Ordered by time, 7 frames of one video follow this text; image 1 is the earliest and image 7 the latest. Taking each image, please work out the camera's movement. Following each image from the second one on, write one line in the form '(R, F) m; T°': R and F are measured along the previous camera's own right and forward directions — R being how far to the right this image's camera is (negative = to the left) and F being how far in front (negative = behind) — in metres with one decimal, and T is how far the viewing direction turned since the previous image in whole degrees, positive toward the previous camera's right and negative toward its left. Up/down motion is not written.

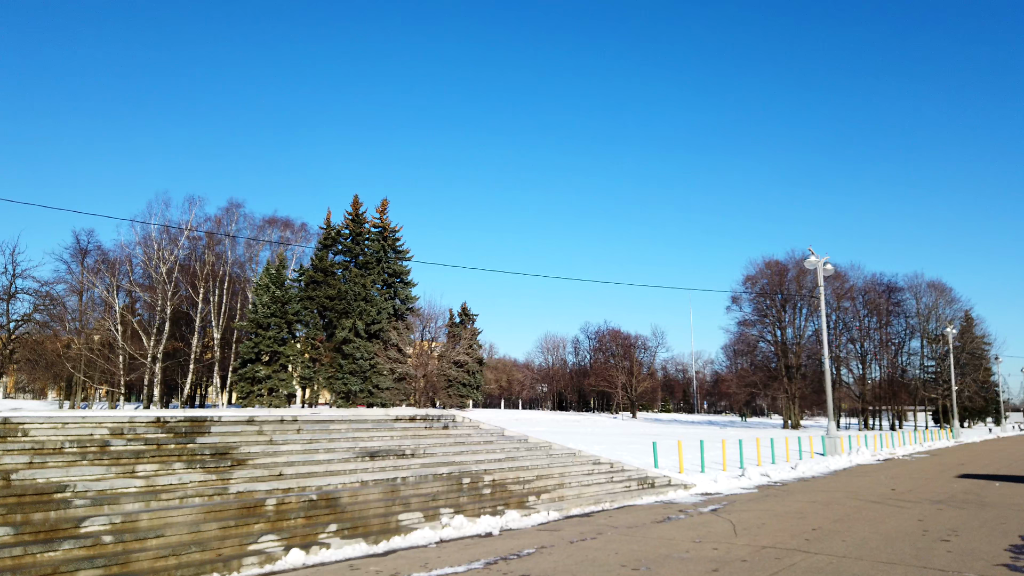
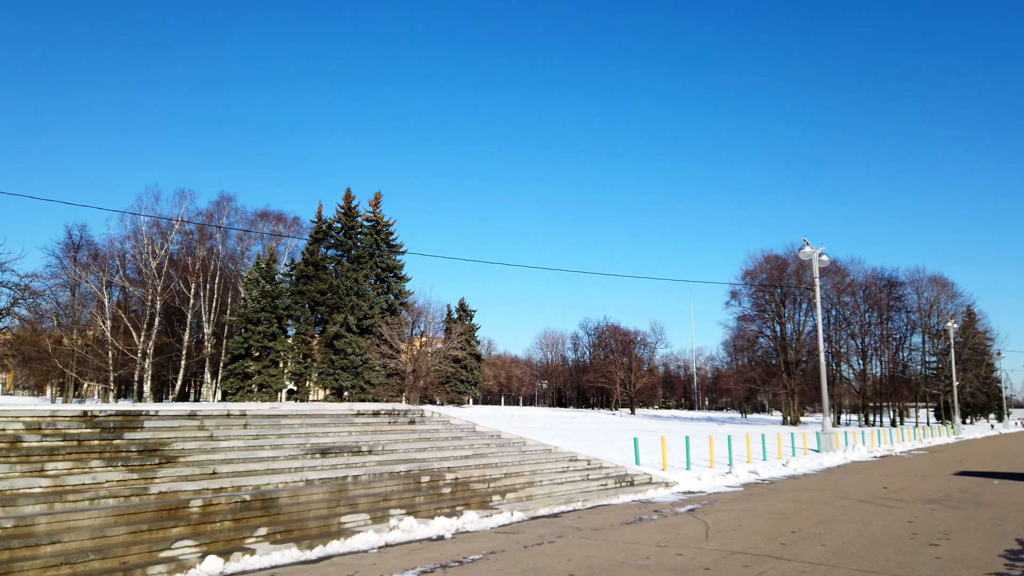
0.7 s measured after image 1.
(+1.0, +1.1) m; 0°
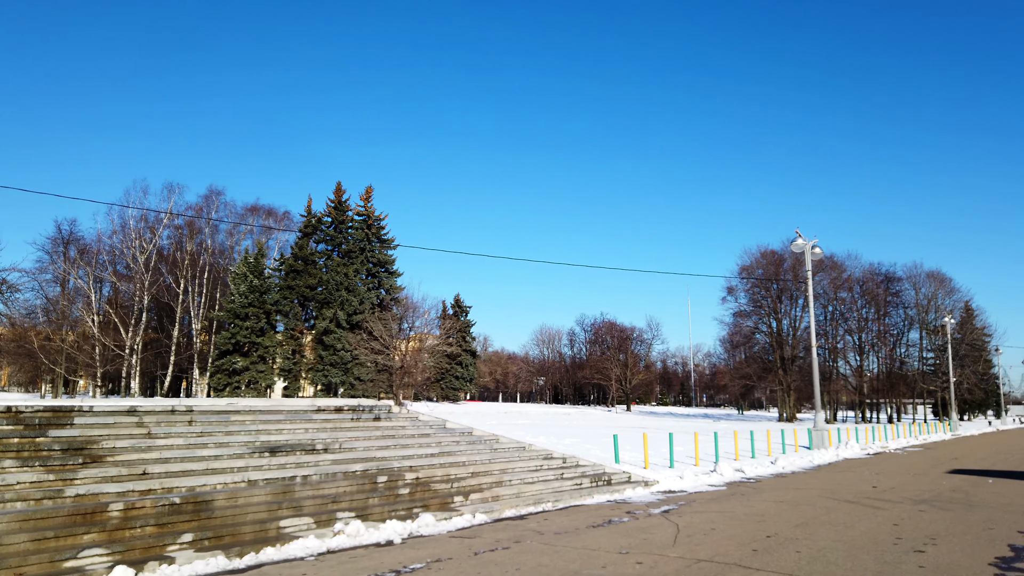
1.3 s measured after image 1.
(+0.8, +1.0) m; 0°
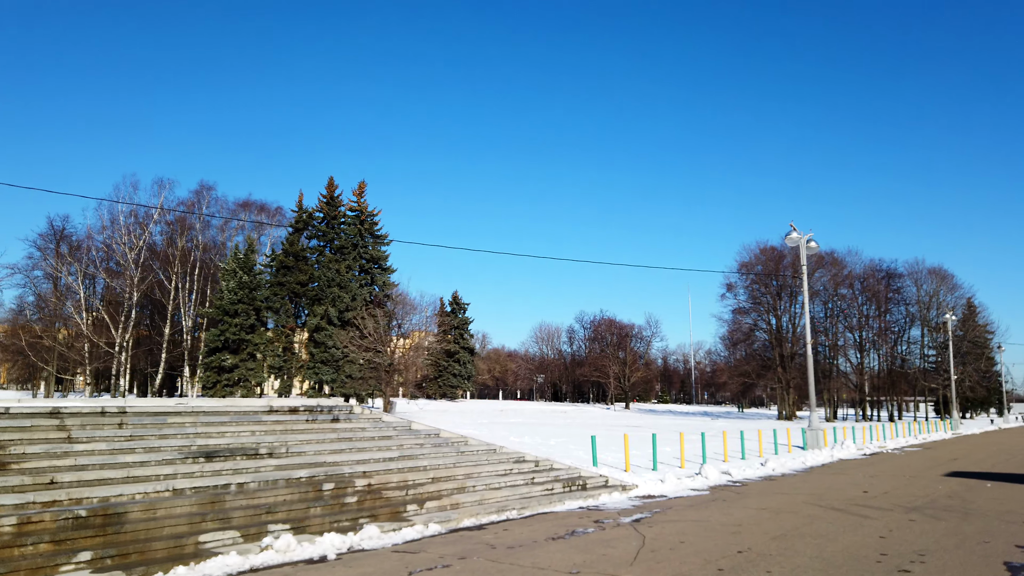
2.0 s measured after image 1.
(+1.0, +1.1) m; 0°
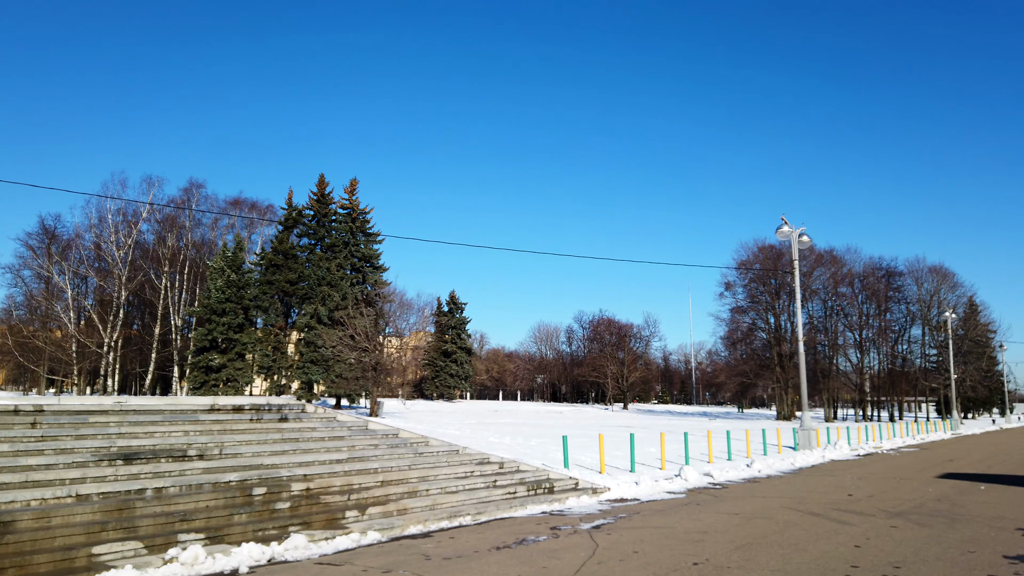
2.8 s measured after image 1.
(+1.1, +1.1) m; 0°
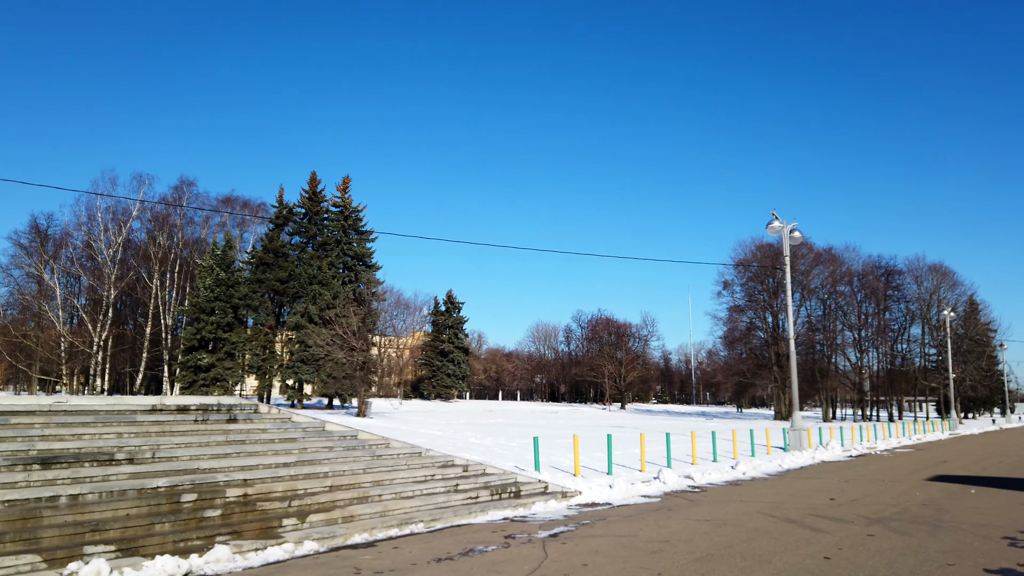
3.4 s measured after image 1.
(+1.0, +0.9) m; 0°
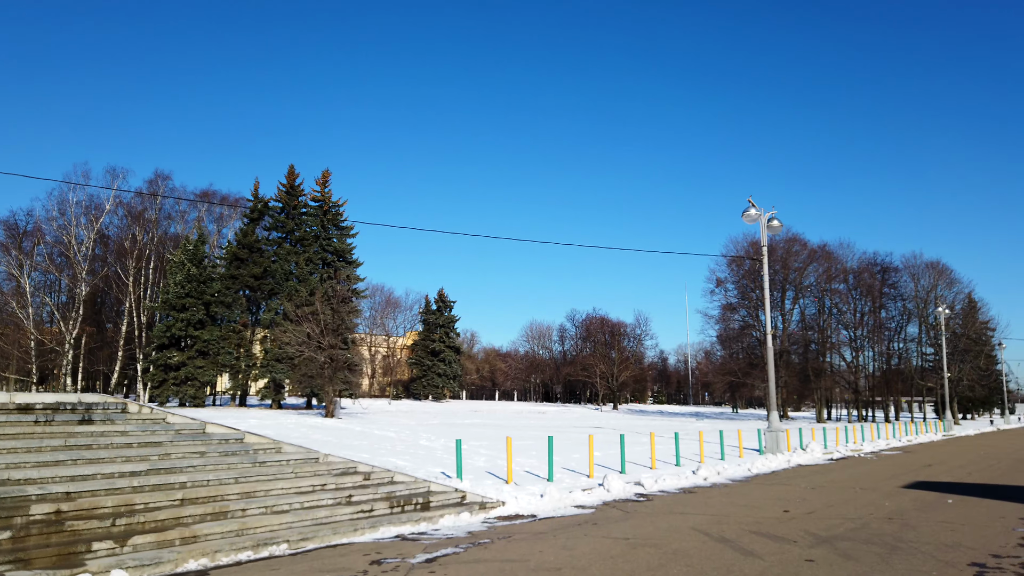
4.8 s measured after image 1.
(+2.2, +2.2) m; 0°
